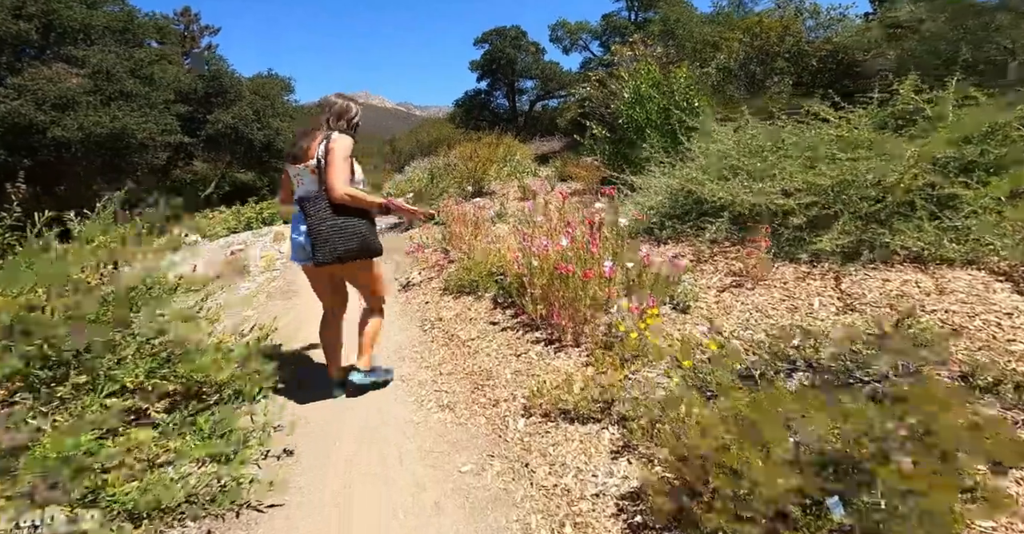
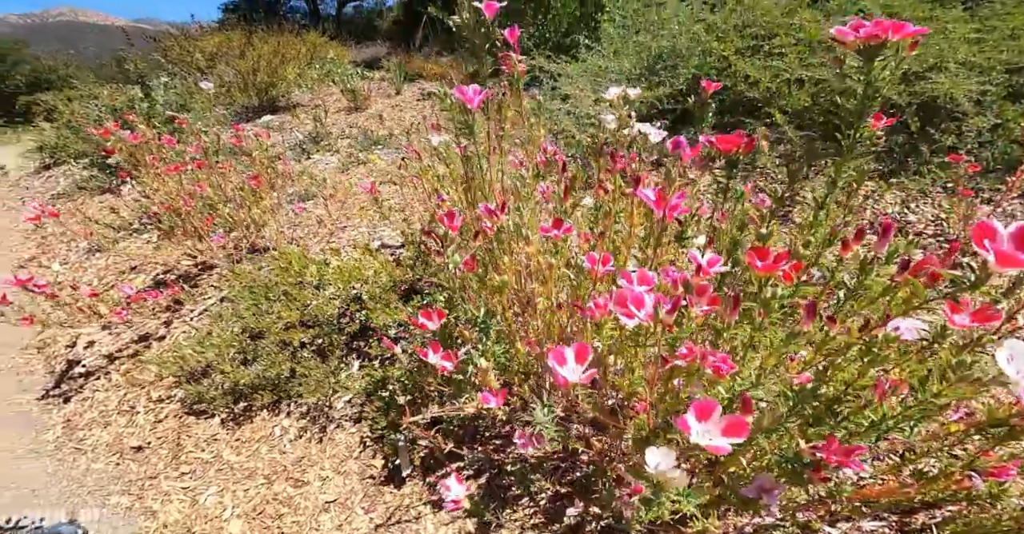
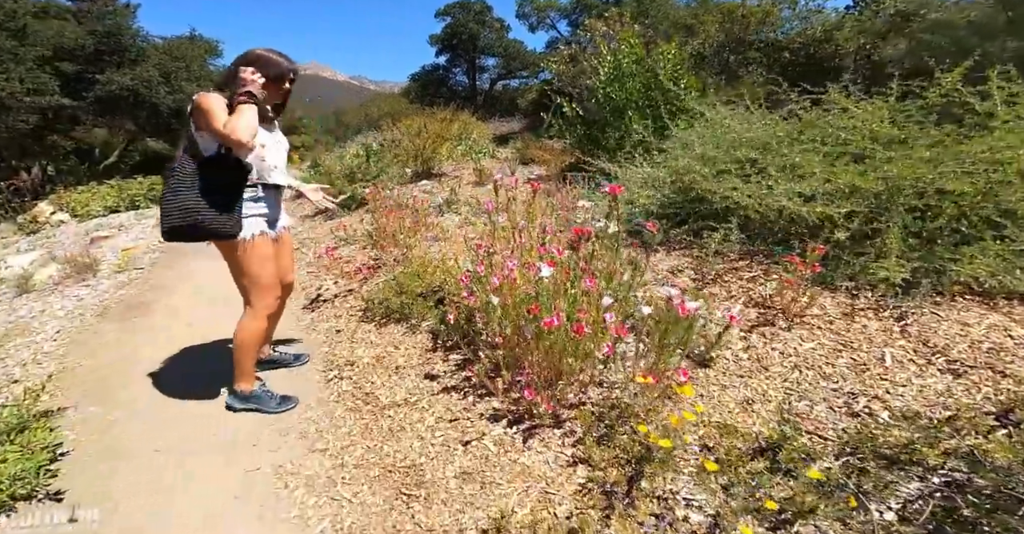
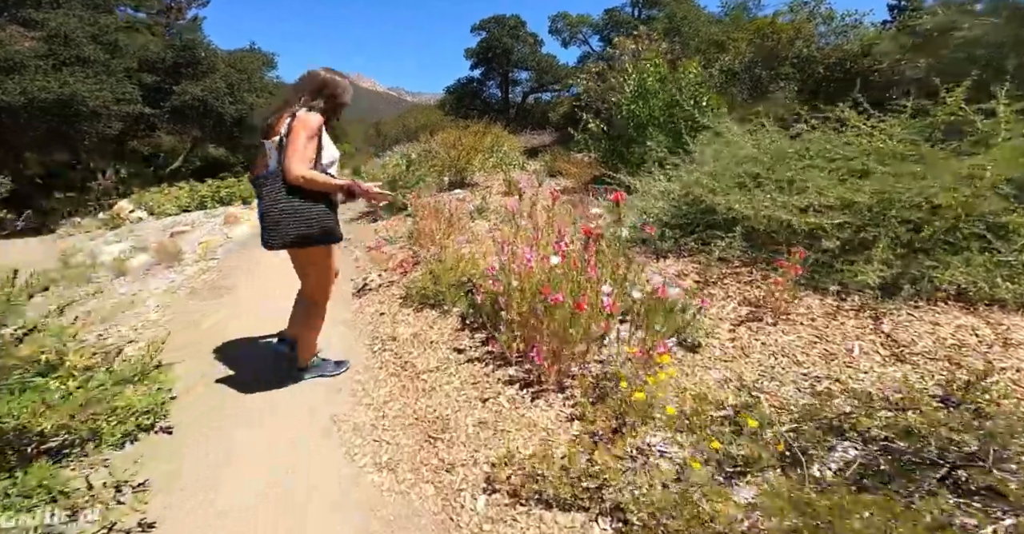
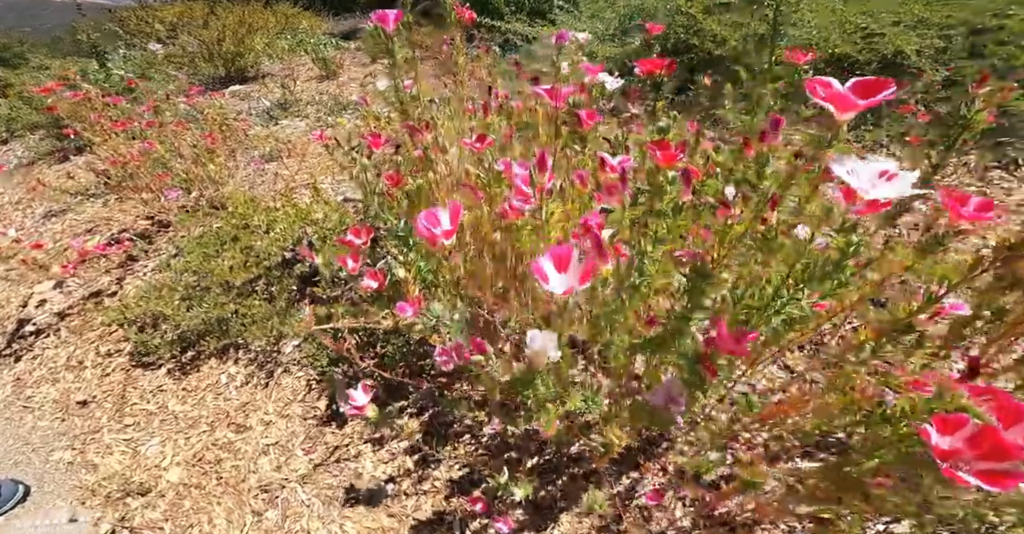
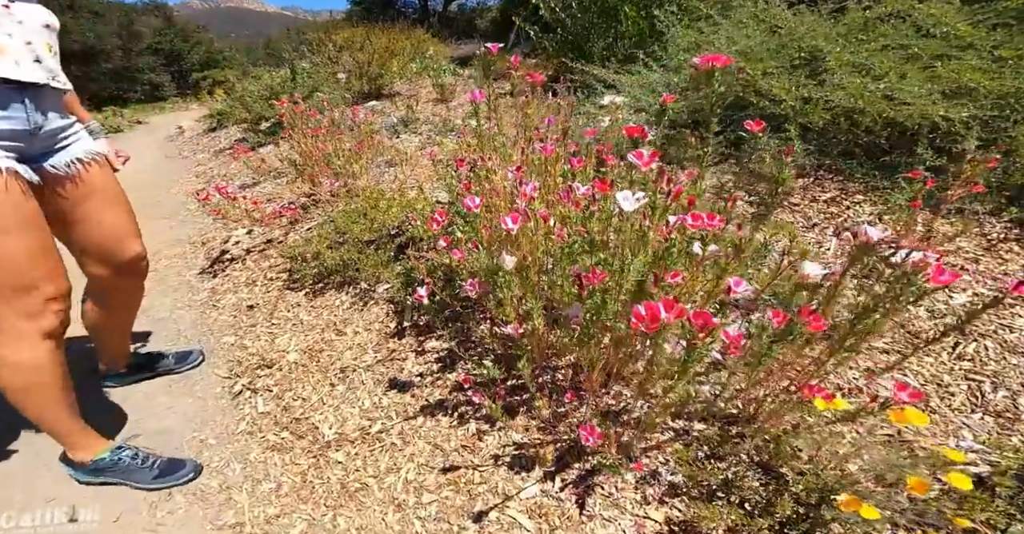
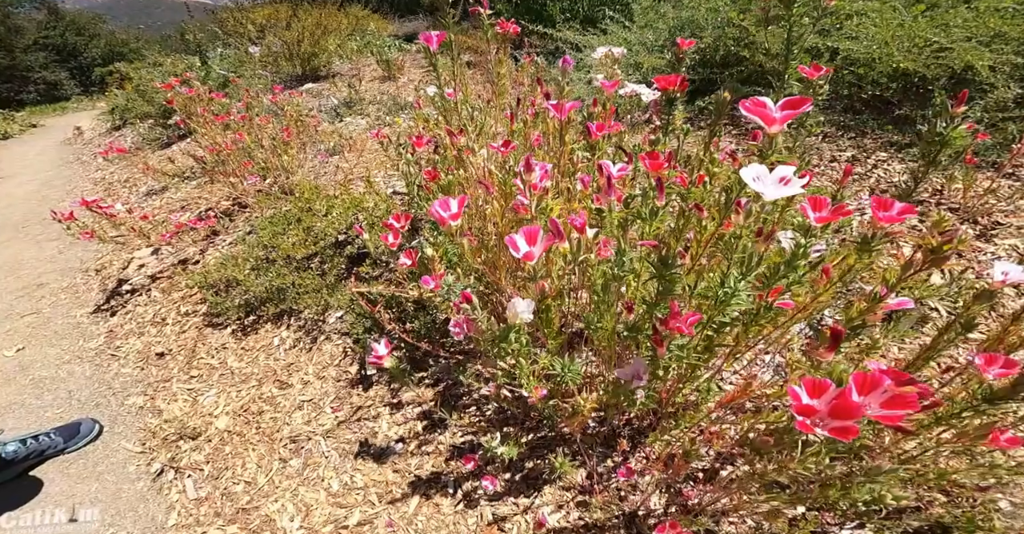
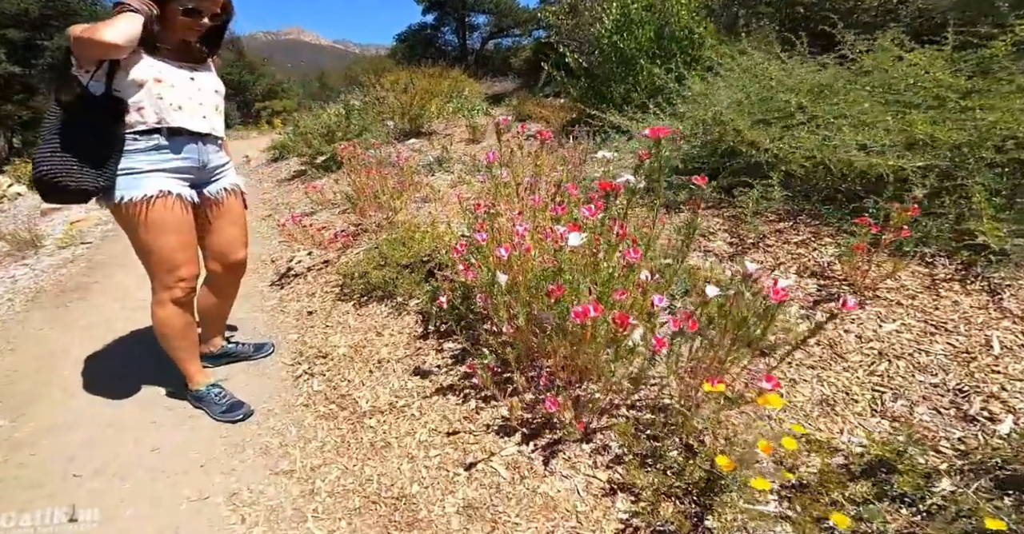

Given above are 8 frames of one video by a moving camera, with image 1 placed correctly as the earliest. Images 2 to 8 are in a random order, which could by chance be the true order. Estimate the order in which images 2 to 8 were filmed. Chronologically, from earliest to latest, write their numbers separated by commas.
4, 3, 8, 6, 7, 5, 2
